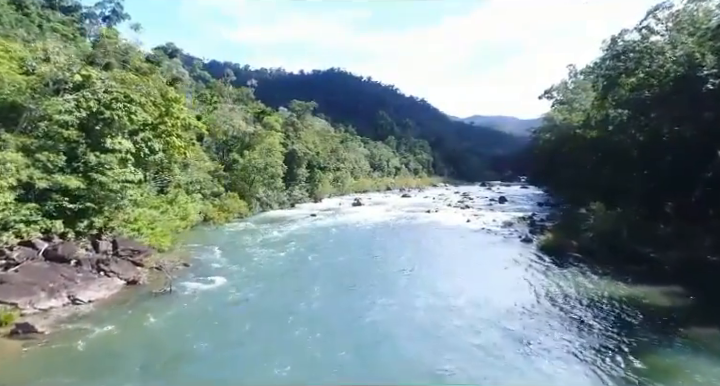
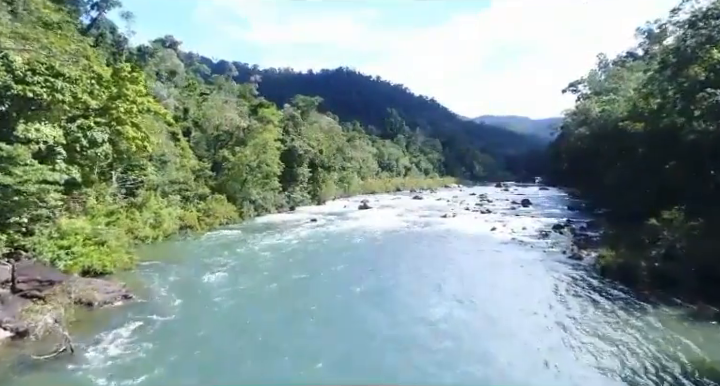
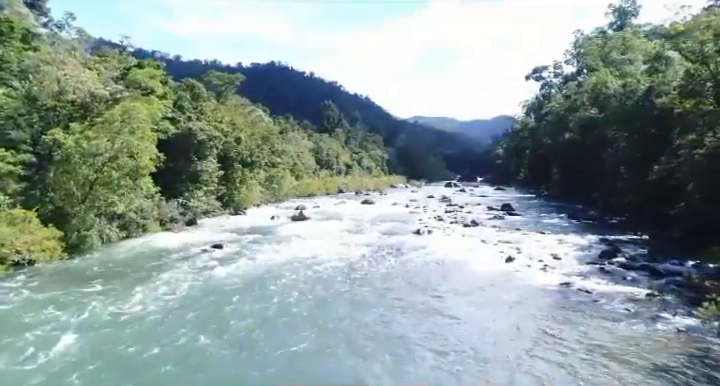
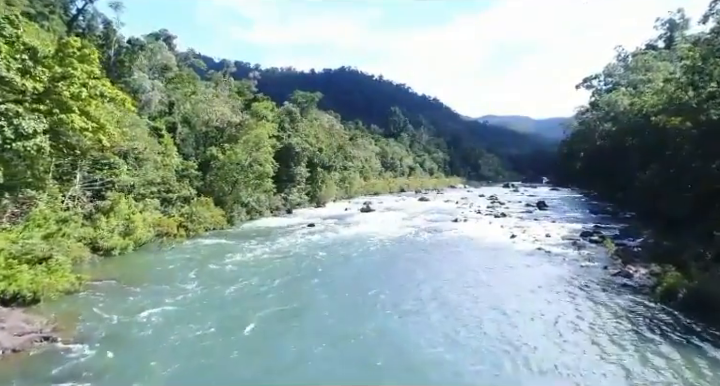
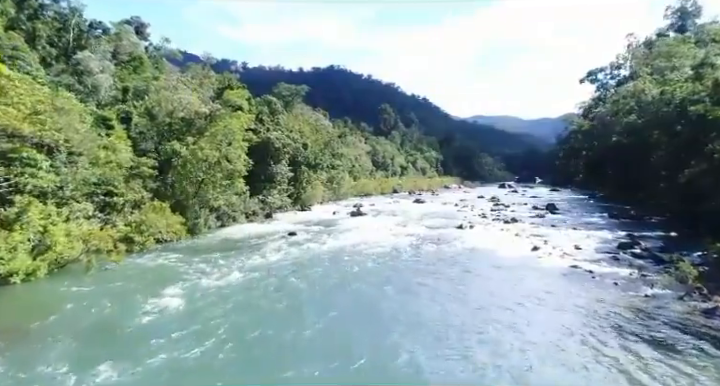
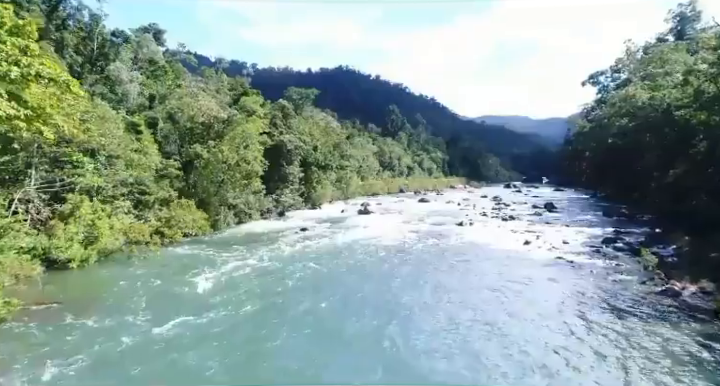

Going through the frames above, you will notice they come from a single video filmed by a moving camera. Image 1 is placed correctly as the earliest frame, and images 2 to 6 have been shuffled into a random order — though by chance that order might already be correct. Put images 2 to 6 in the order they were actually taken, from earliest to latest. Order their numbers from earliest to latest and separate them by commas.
2, 4, 6, 5, 3
